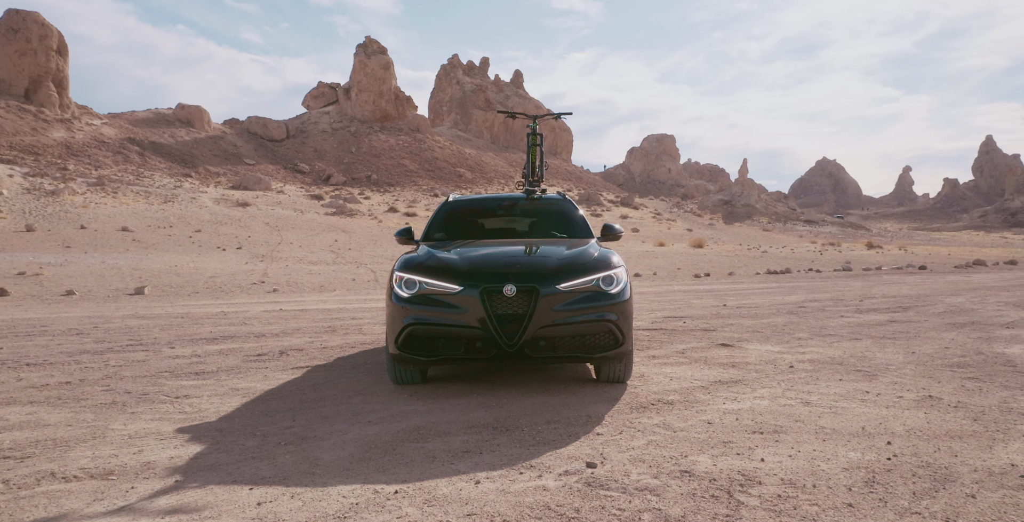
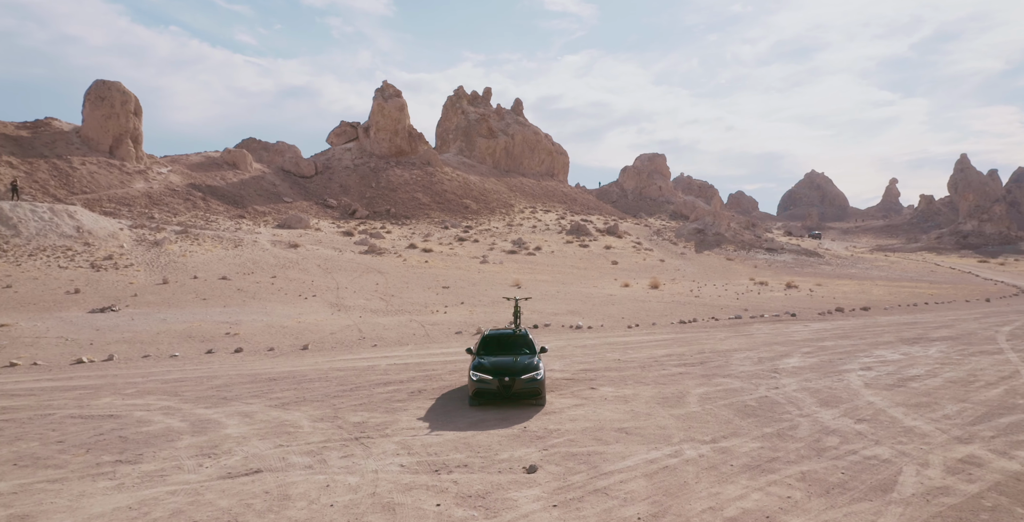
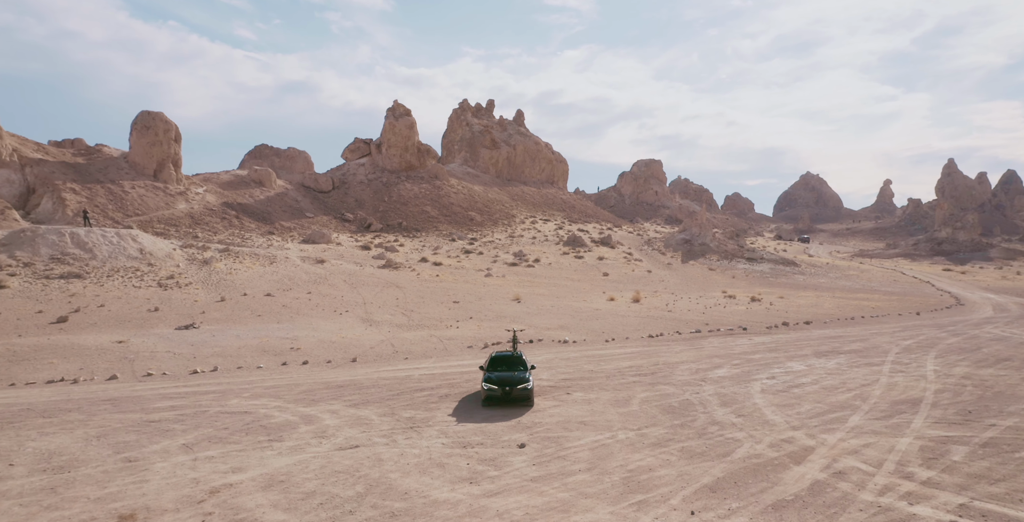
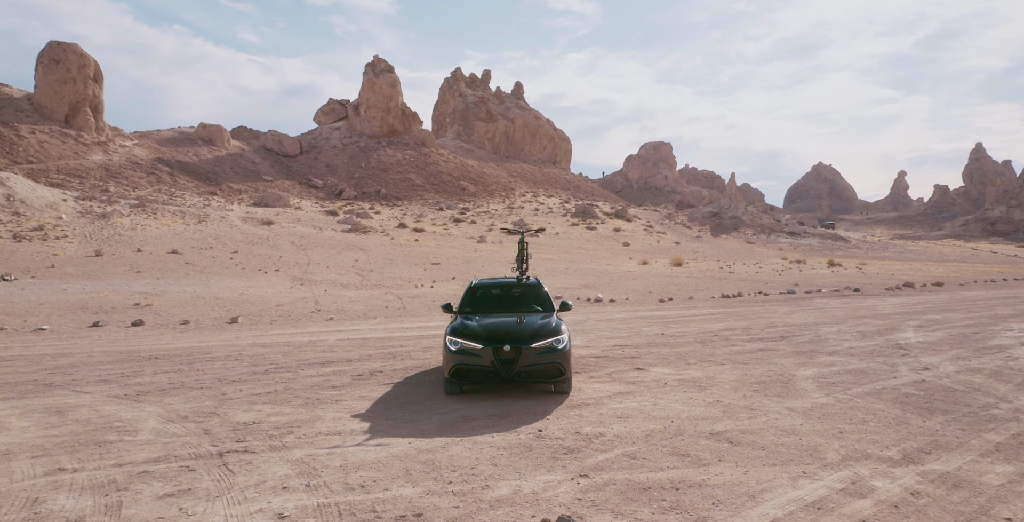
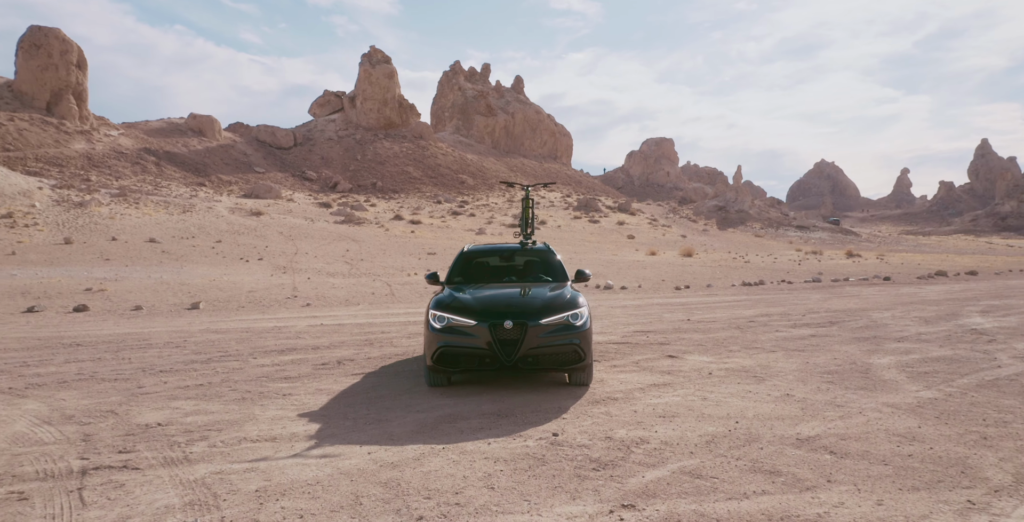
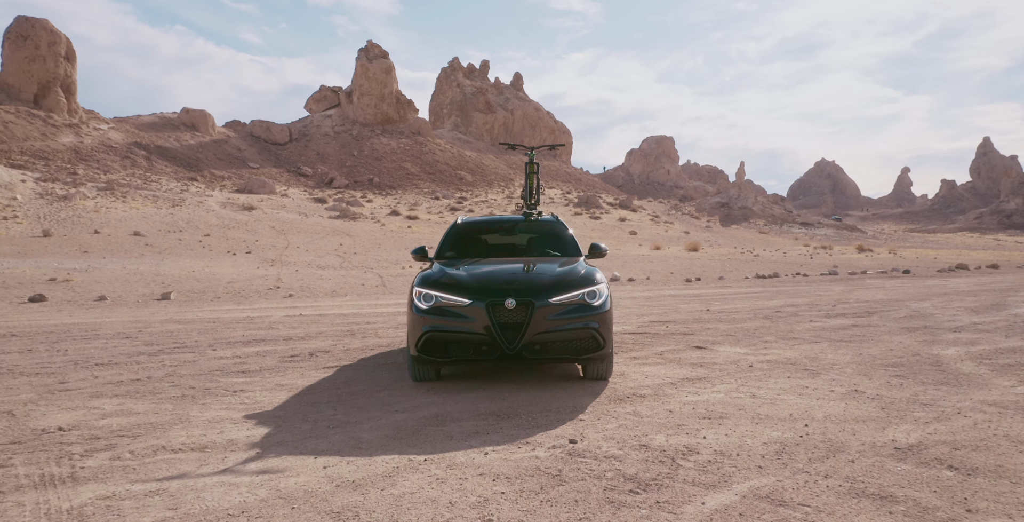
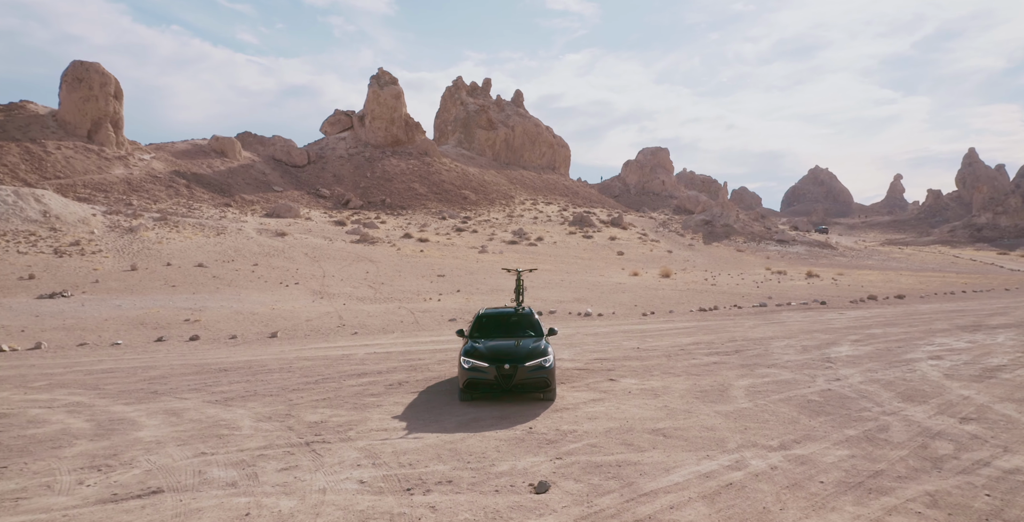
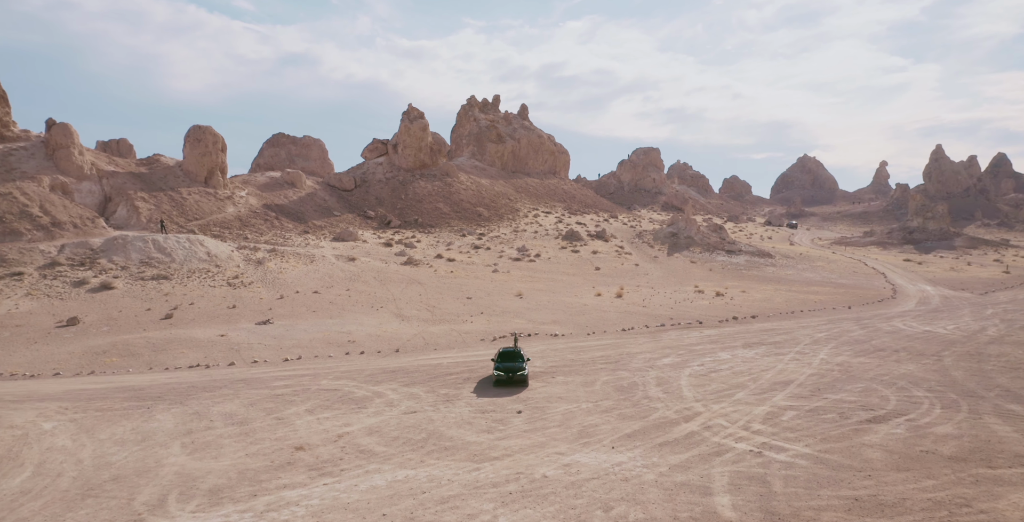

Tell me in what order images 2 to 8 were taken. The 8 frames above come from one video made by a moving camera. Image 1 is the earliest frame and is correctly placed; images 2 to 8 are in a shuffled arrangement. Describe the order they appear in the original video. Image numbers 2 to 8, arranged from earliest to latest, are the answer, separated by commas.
6, 5, 4, 7, 2, 3, 8
